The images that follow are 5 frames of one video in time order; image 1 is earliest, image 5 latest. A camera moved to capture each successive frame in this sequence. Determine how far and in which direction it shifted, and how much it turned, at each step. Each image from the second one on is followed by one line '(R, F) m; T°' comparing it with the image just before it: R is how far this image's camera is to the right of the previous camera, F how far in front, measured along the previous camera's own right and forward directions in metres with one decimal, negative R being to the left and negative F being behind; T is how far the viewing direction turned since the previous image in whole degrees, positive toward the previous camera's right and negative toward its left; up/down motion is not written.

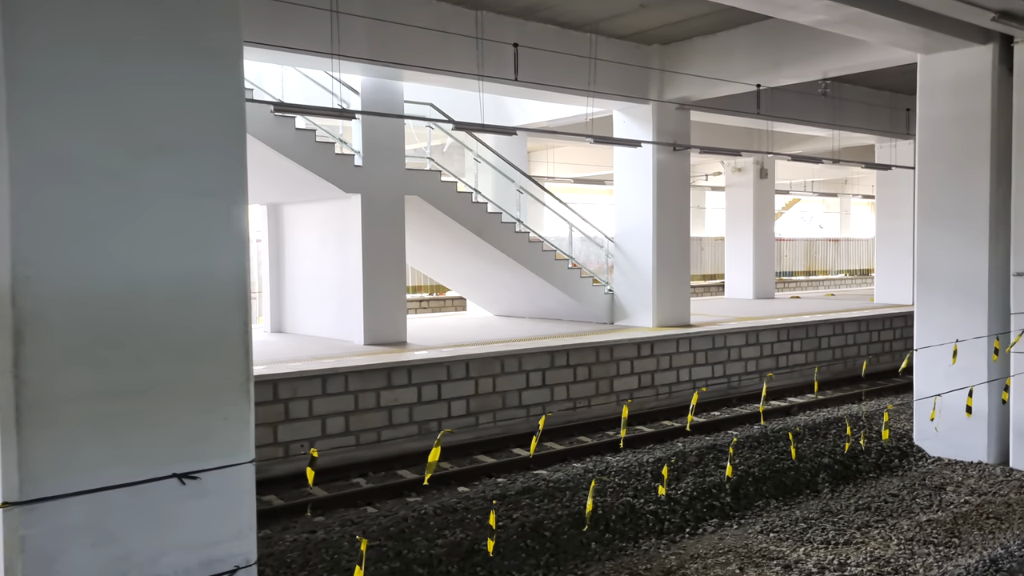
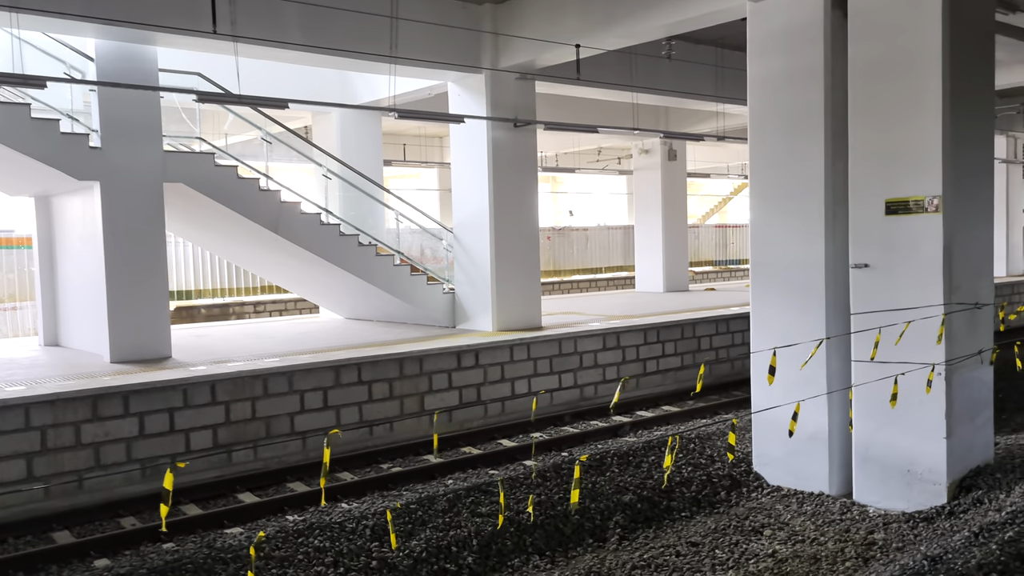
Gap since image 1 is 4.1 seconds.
(+1.9, +1.4) m; +1°
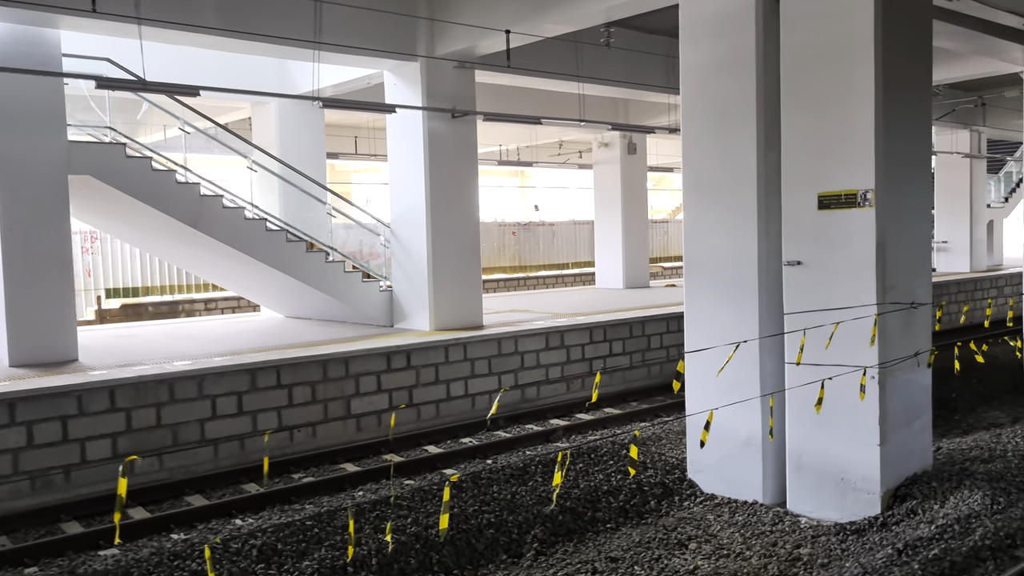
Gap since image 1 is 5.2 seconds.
(+0.5, +0.4) m; +1°
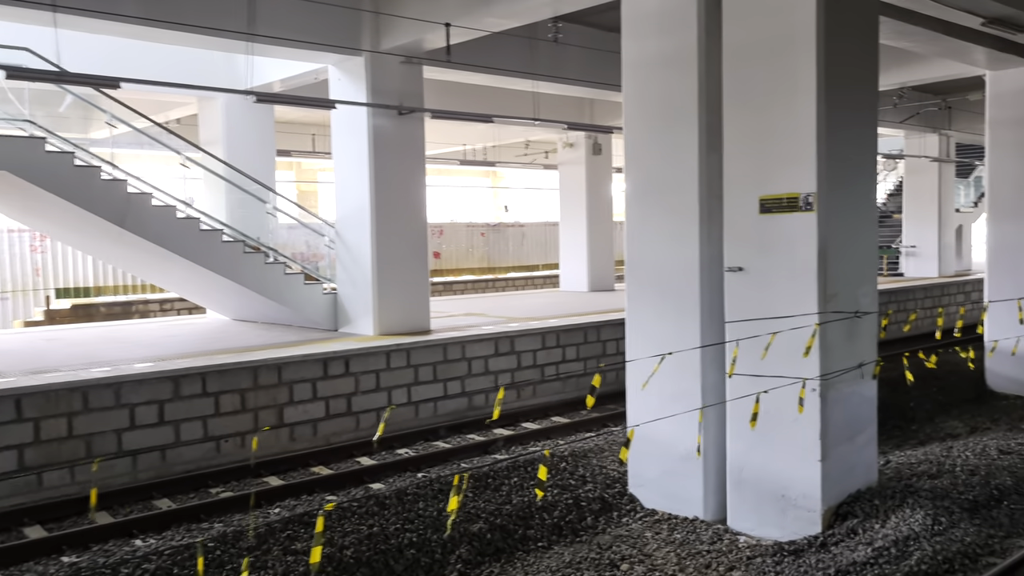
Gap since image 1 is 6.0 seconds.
(+0.3, +0.3) m; +1°
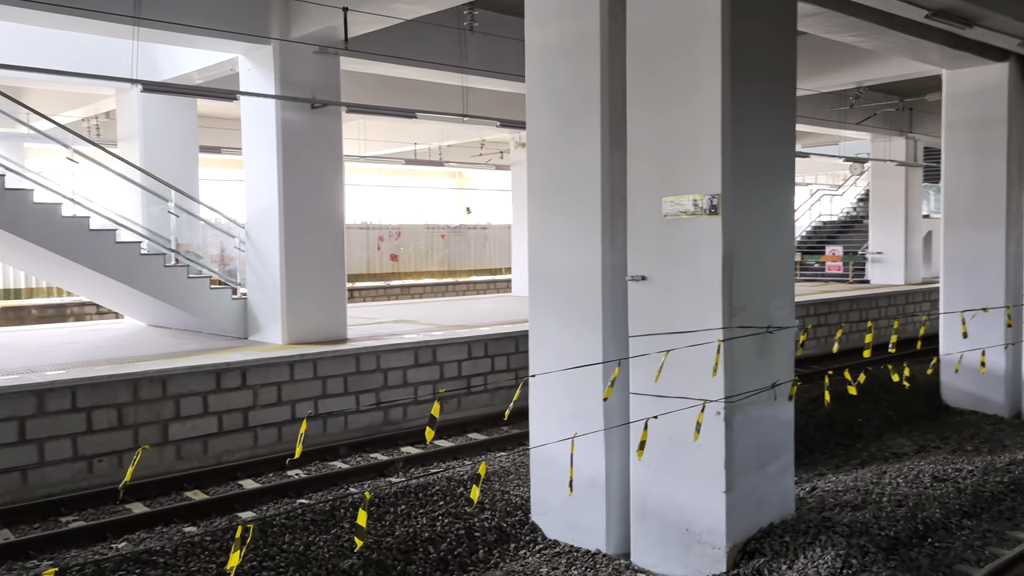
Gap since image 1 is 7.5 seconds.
(+0.6, +0.6) m; +1°
